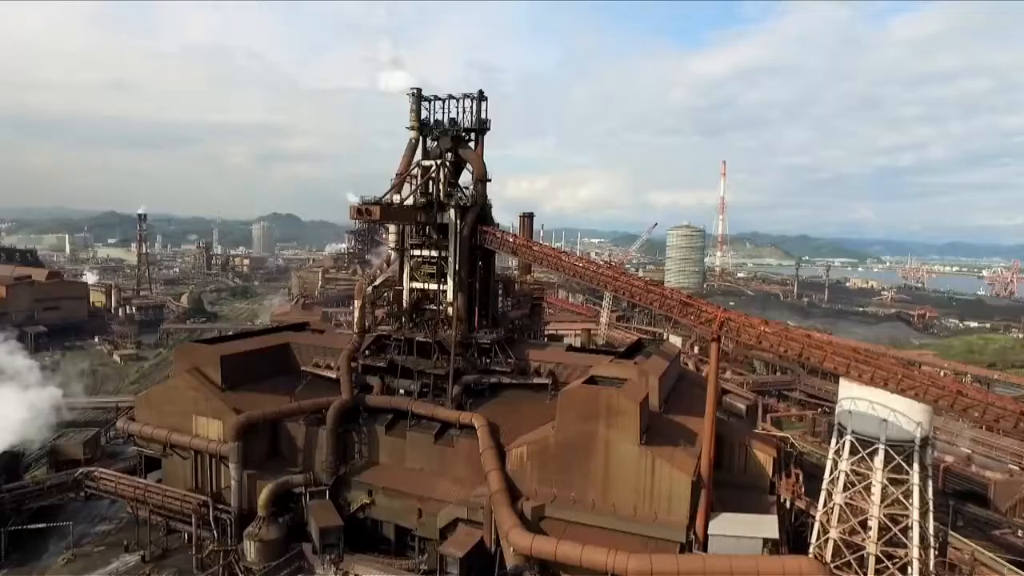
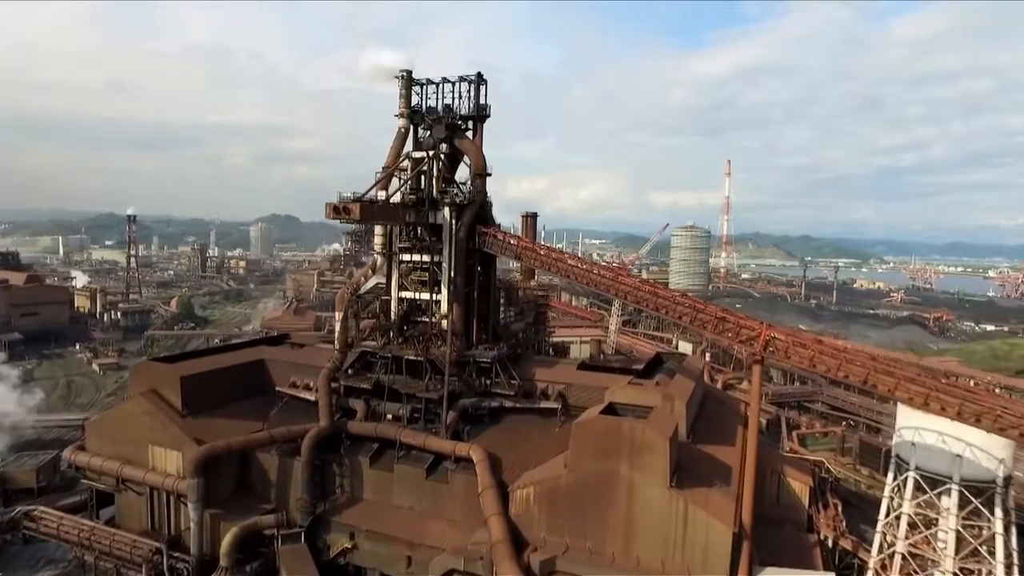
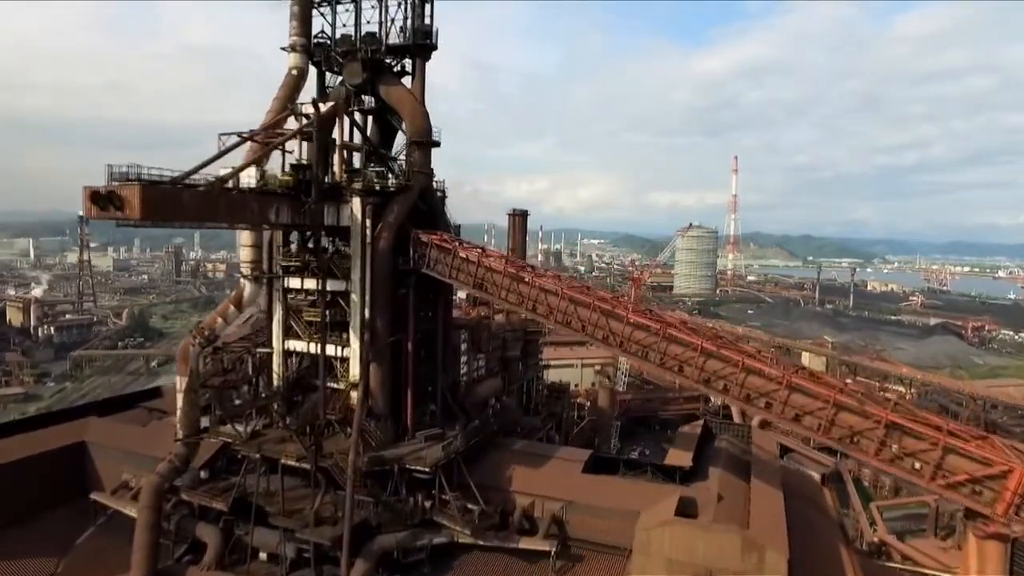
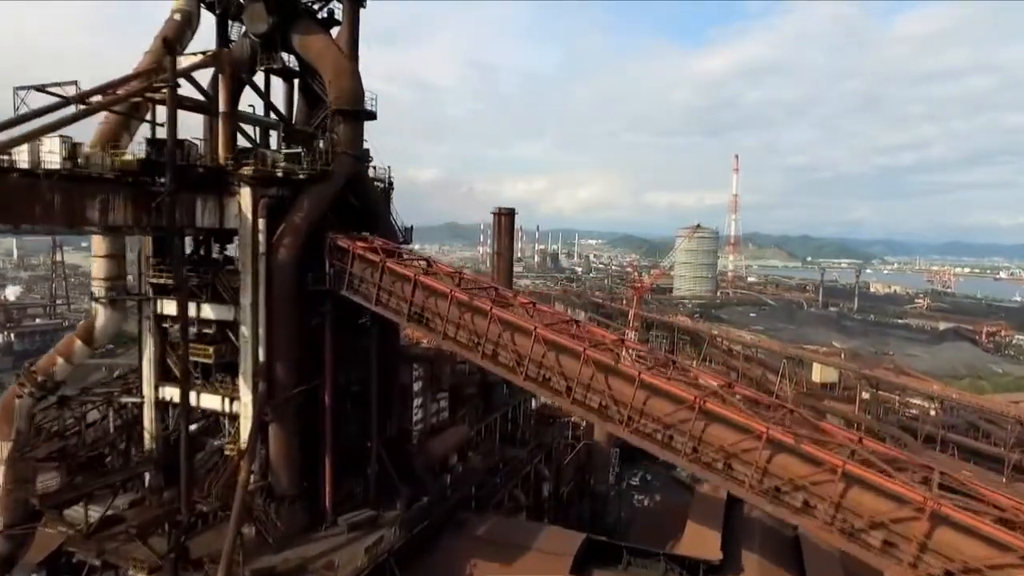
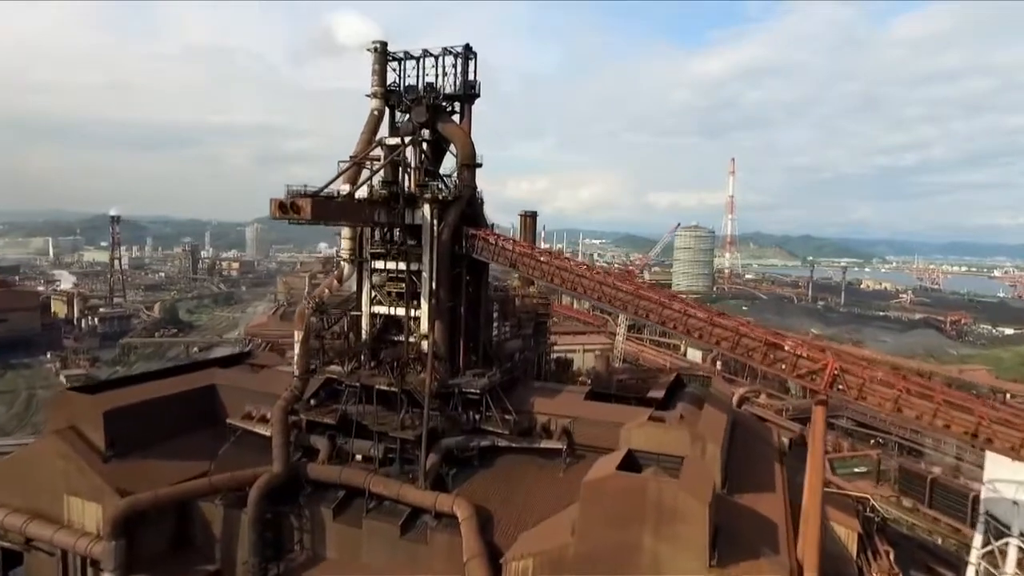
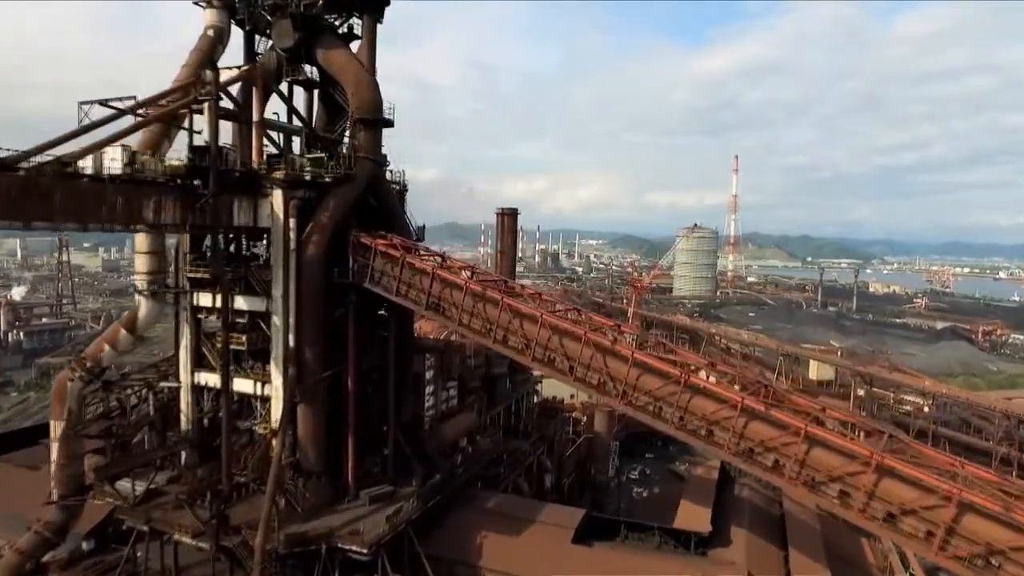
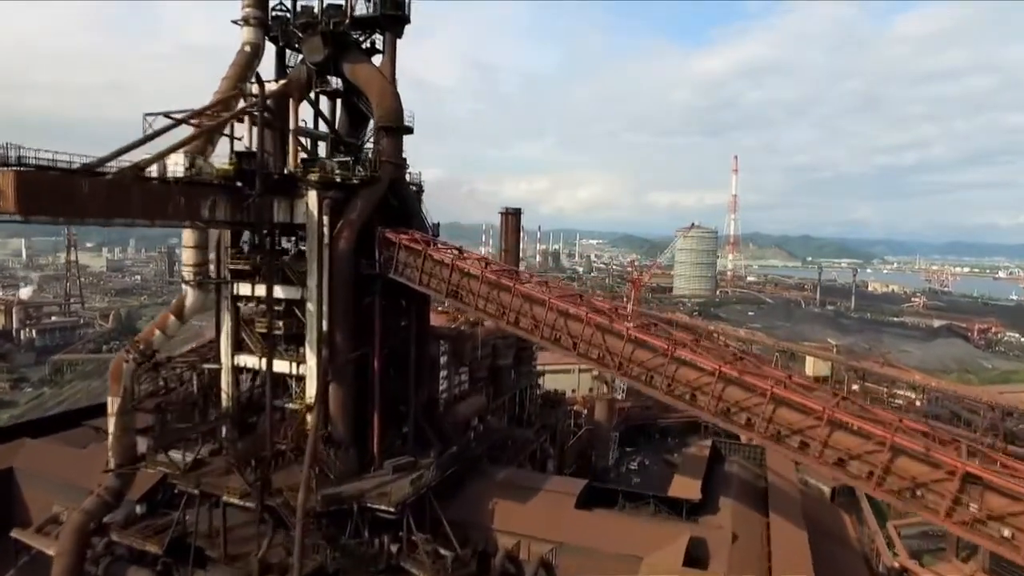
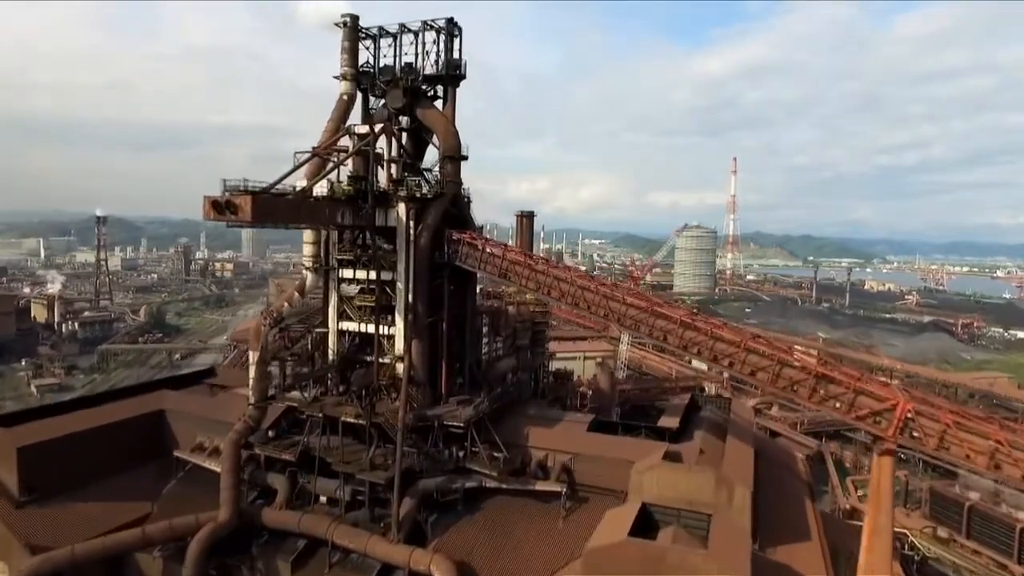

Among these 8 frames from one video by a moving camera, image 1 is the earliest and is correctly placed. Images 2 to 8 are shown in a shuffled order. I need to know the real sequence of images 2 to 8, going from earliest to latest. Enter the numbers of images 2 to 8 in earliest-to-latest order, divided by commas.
2, 5, 8, 3, 7, 6, 4
